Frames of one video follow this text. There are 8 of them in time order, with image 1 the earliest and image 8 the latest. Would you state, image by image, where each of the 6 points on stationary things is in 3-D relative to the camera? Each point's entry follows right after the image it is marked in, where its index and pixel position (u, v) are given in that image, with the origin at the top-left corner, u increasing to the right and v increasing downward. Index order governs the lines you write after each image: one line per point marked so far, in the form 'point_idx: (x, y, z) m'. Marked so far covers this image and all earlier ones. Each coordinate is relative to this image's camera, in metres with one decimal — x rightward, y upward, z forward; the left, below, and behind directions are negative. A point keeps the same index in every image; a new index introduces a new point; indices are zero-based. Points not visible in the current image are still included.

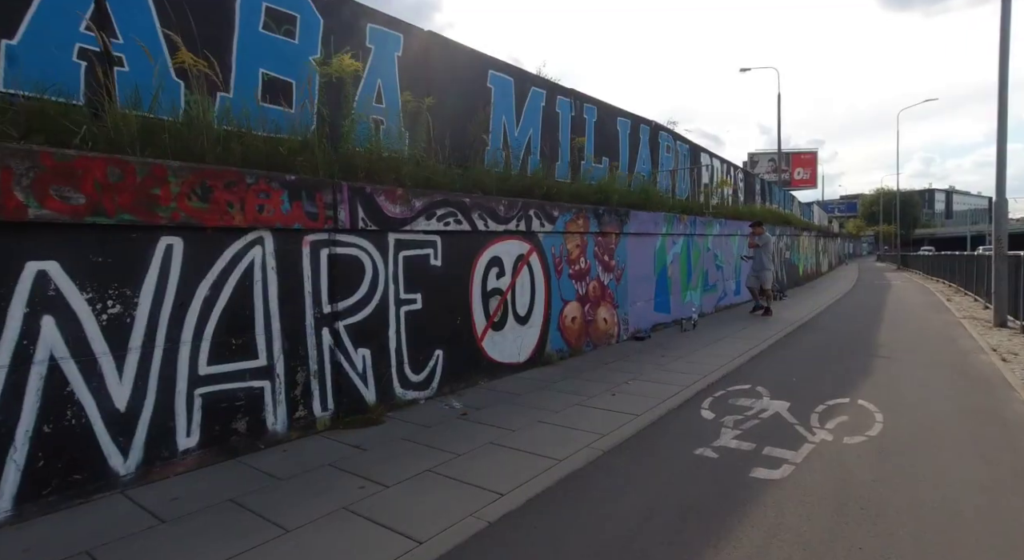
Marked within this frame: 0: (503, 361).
0: (-0.1, -1.0, +6.9) m
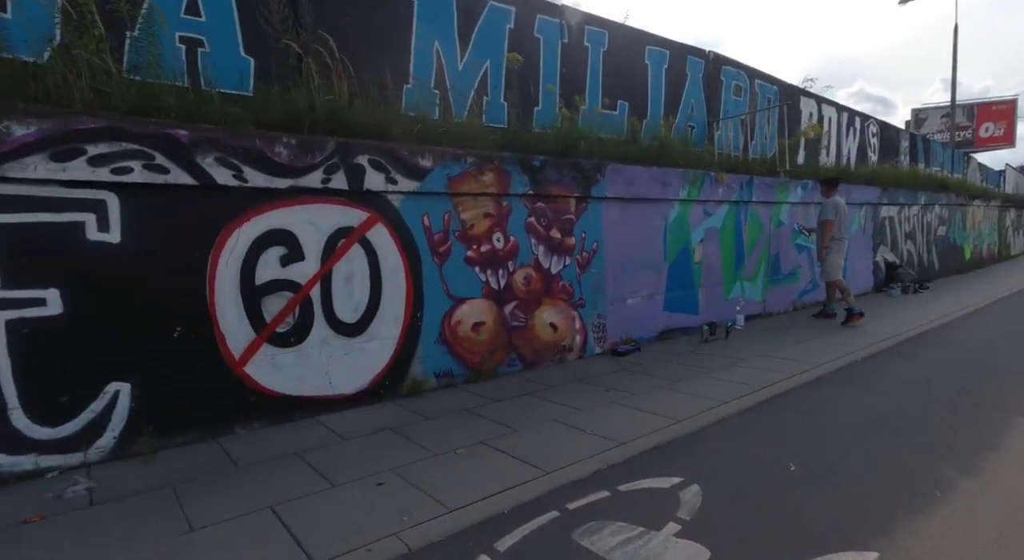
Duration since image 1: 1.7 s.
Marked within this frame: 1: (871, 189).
0: (-1.6, -0.9, +4.3) m
1: (+8.5, +2.2, +13.4) m
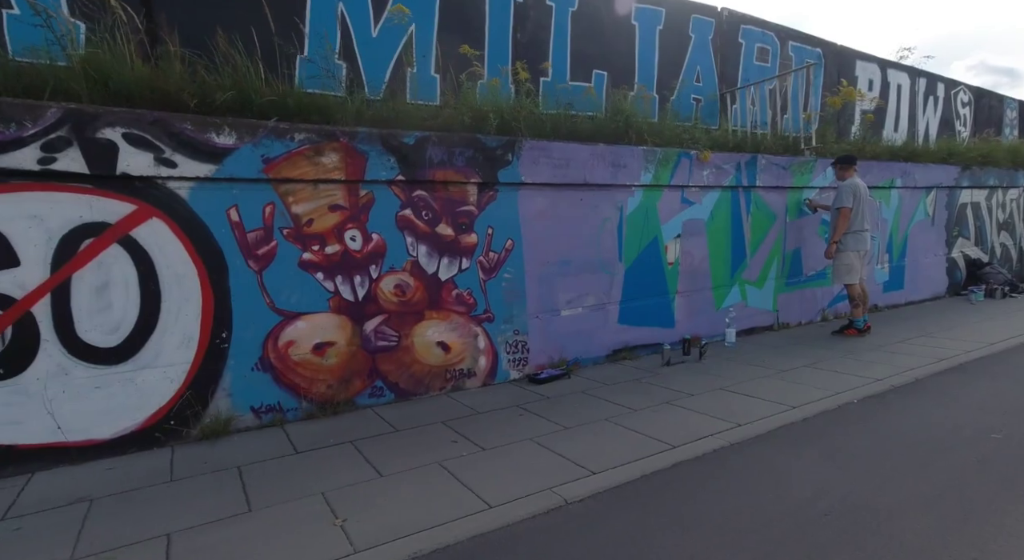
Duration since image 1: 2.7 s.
0: (-2.9, -1.0, +3.4) m
1: (+8.4, +2.2, +11.0) m
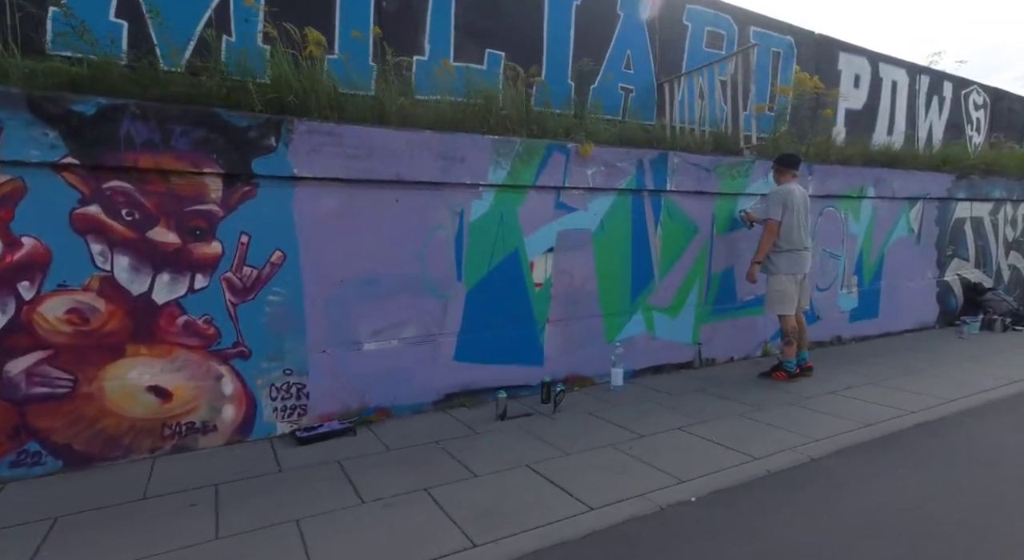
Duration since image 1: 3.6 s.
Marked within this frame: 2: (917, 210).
0: (-4.7, -1.1, +2.2) m
1: (+7.0, +1.7, +9.4) m
2: (+6.7, +1.1, +9.2) m
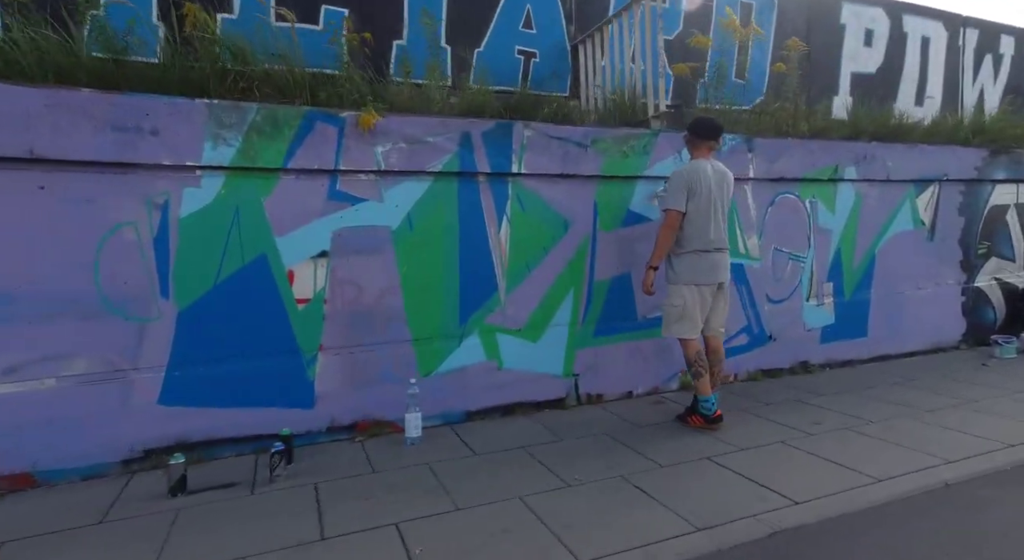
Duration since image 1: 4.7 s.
0: (-6.8, -1.2, +1.4) m
1: (+5.6, +1.6, +7.2) m
2: (+5.3, +1.1, +7.1) m
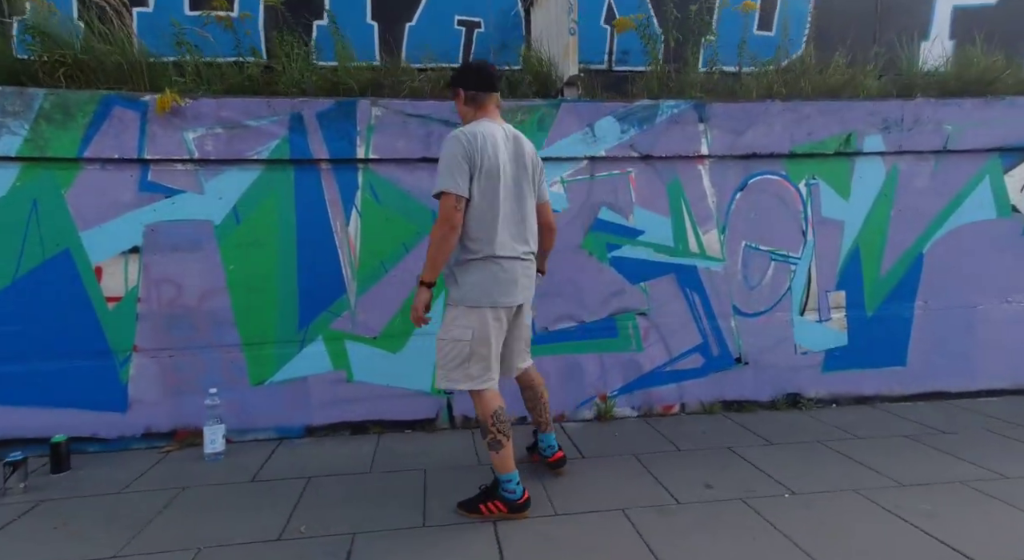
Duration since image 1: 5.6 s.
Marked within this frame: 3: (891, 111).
0: (-8.6, -1.1, +2.7) m
1: (+5.0, +1.5, +5.0) m
2: (+4.6, +1.0, +5.0) m
3: (+3.2, +1.4, +4.7) m
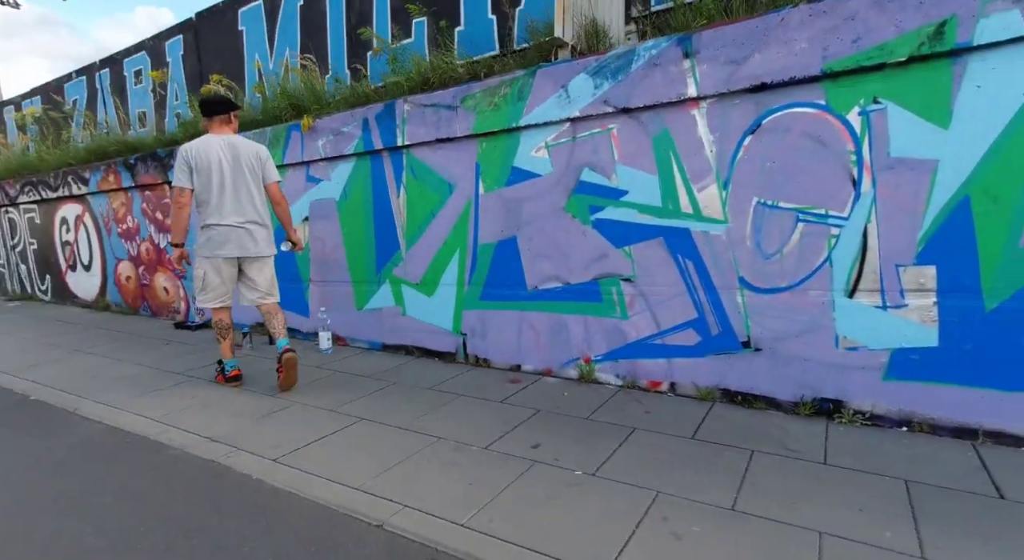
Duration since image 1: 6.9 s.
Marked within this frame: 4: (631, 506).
0: (-7.4, -0.3, +9.5) m
1: (+4.1, +1.6, +1.9) m
2: (+3.8, +1.0, +2.2) m
3: (+2.6, +1.6, +2.8) m
4: (+0.6, -1.1, +2.6) m
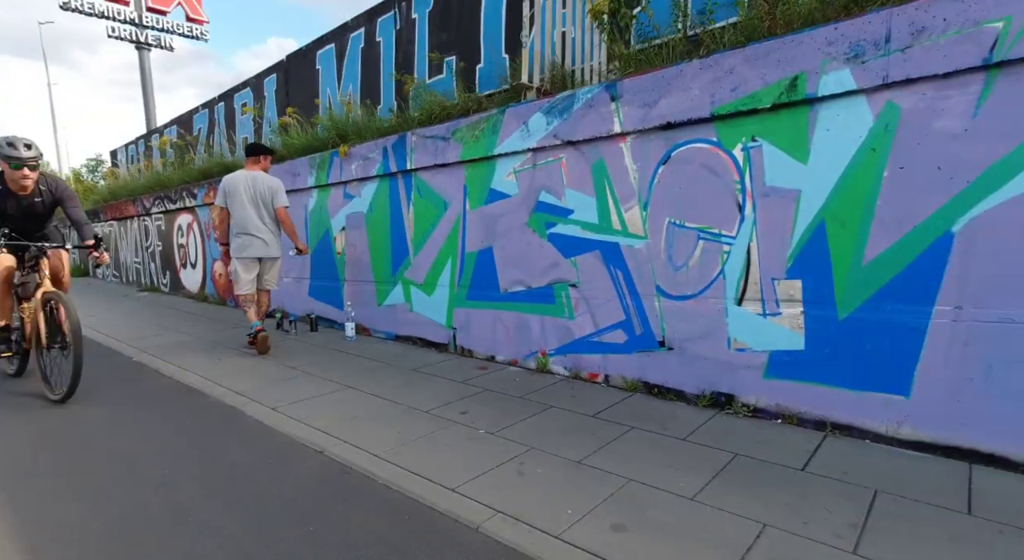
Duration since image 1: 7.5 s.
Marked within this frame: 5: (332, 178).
0: (-6.8, -0.2, +11.5) m
1: (+3.4, +1.5, +2.2) m
2: (+3.1, +0.9, +2.5) m
3: (+2.1, +1.5, +3.4) m
4: (-0.1, -1.1, +3.5) m
5: (-2.4, +1.4, +7.4) m
